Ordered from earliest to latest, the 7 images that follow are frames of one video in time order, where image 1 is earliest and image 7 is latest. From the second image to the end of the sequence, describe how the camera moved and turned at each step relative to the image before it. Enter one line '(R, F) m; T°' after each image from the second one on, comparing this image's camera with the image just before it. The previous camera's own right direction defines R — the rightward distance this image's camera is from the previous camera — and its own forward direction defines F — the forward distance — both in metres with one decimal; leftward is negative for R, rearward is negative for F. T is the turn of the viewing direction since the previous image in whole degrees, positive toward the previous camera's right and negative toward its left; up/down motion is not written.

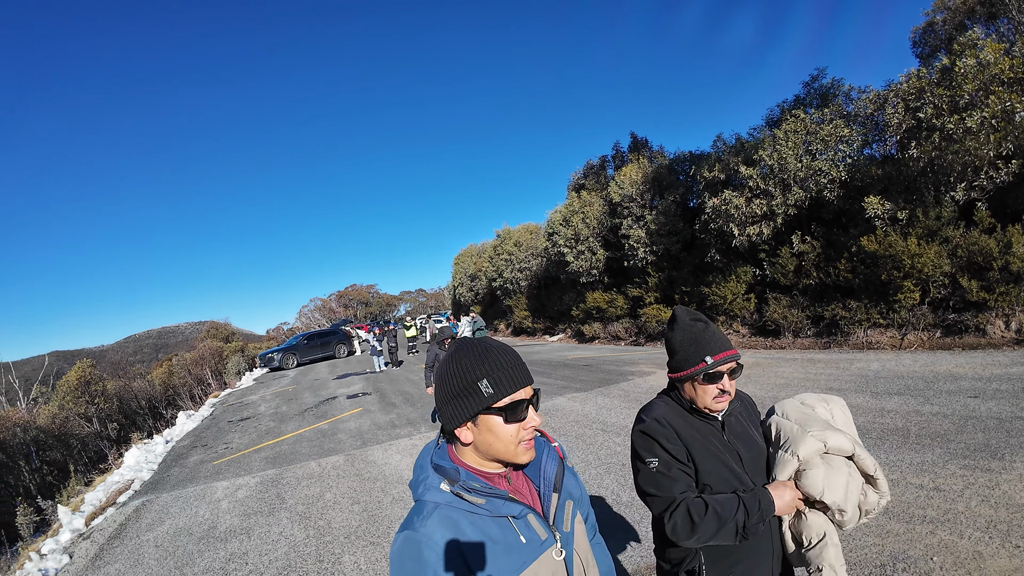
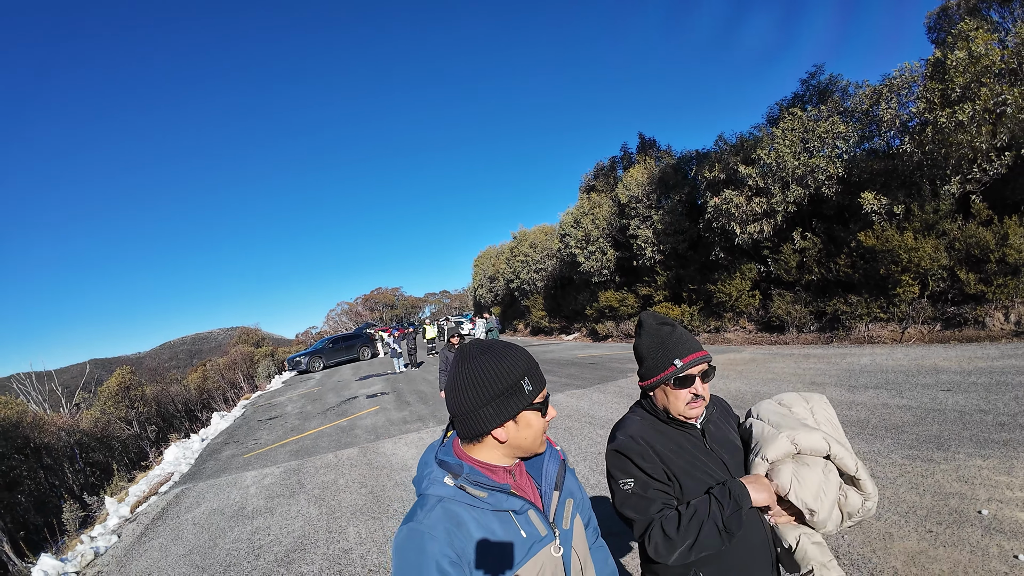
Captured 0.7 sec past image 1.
(+0.4, -0.5) m; -3°
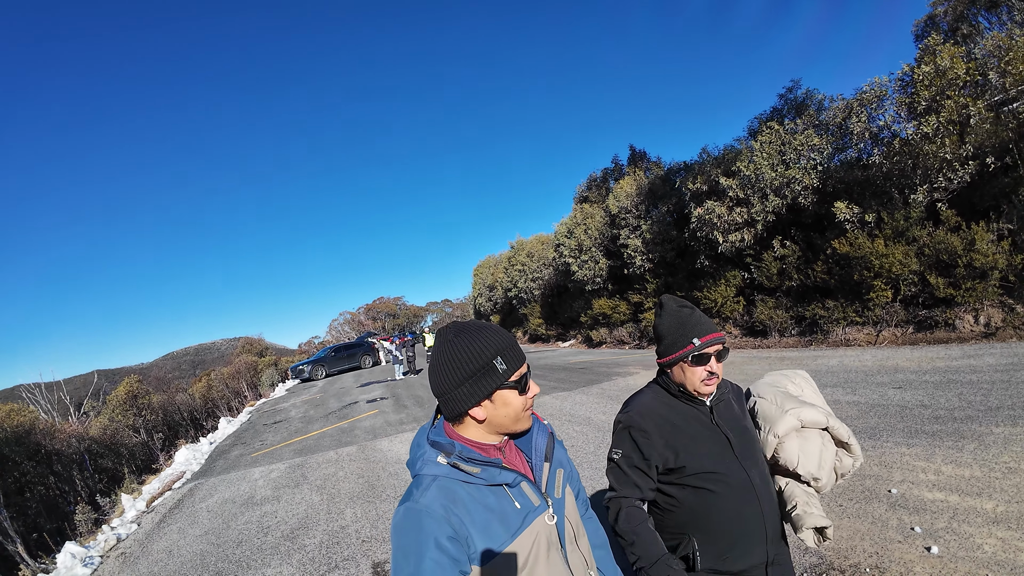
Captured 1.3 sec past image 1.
(+0.2, -0.5) m; 0°
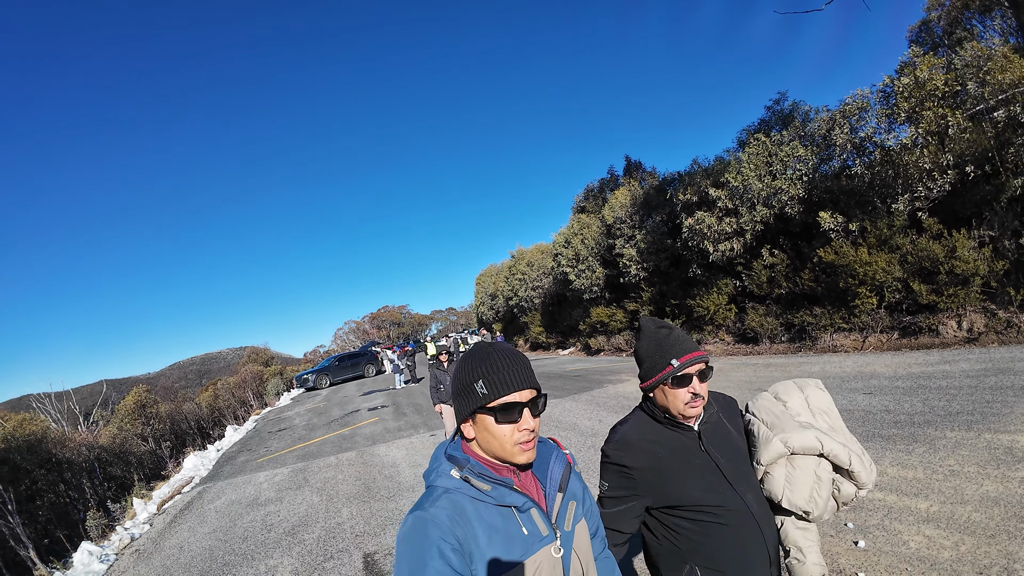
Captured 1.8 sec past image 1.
(+0.2, -0.3) m; -1°
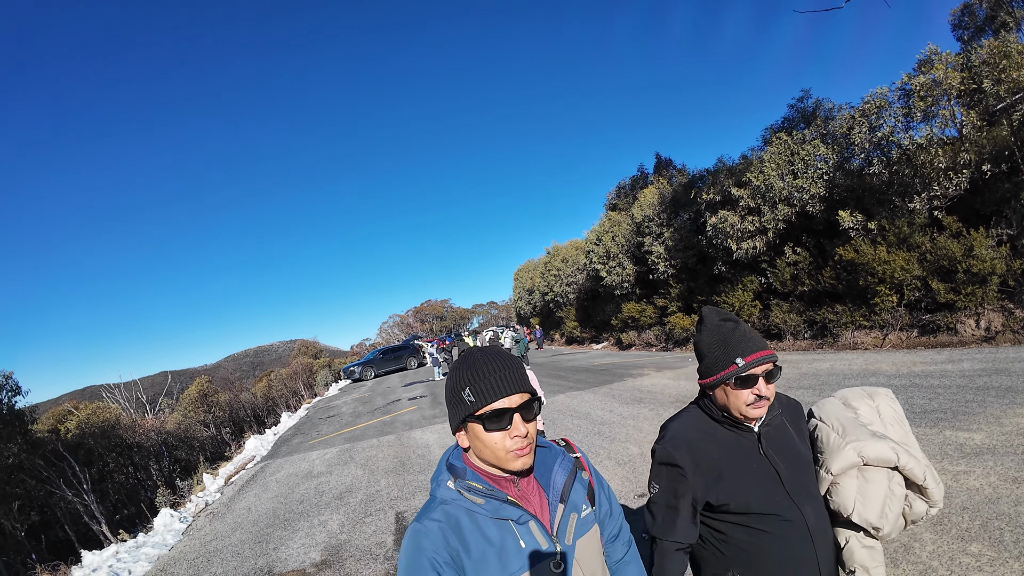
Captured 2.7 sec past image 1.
(+0.4, -0.7) m; -5°
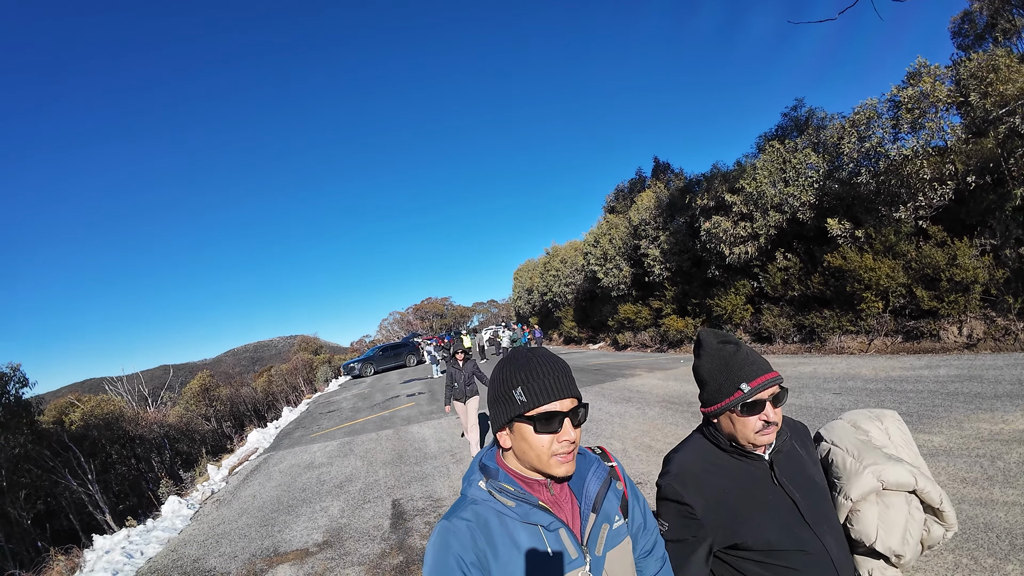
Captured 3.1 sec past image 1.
(+0.1, -0.3) m; 0°
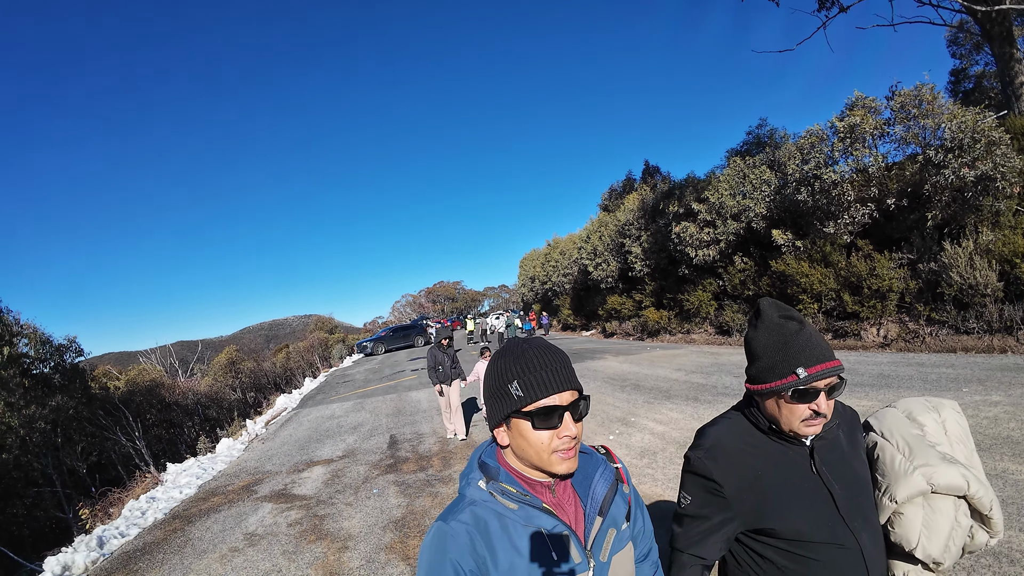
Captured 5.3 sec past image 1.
(+0.6, -1.7) m; -2°
